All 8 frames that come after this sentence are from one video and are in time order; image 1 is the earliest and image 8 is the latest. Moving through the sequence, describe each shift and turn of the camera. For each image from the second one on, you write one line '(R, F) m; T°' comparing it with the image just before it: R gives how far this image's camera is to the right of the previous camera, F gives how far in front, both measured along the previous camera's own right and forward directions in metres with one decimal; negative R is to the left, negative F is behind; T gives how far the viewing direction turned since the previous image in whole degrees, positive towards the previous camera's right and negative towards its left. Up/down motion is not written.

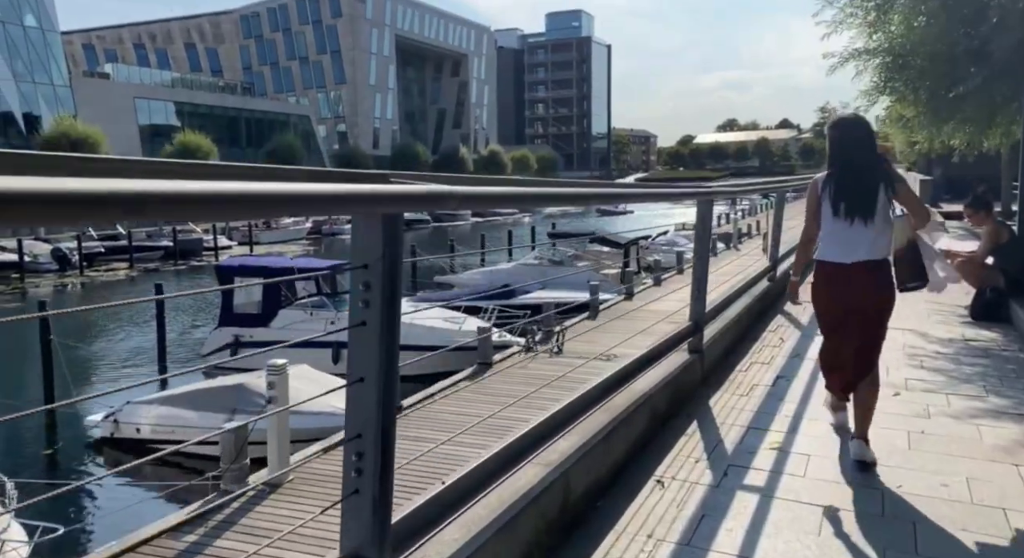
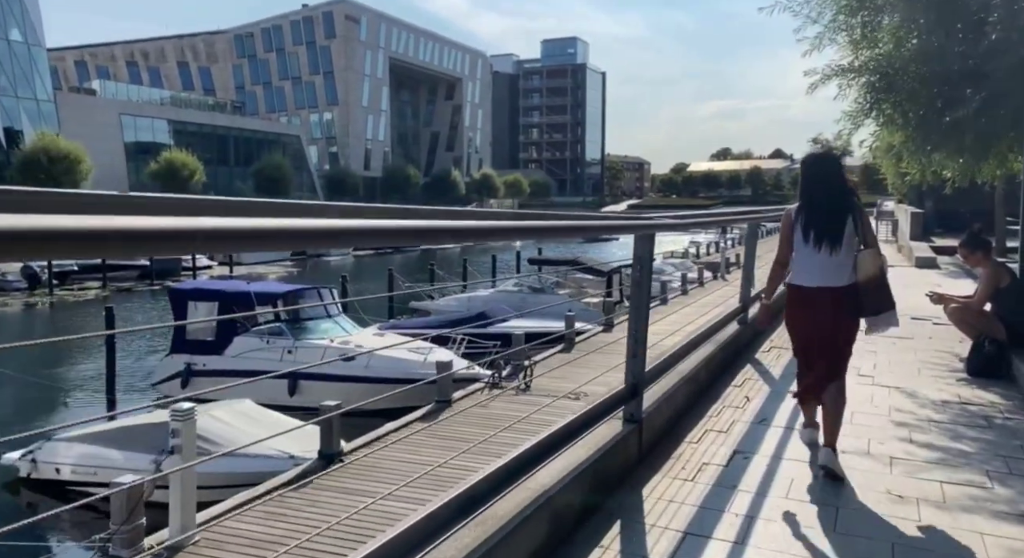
(+0.3, +0.7) m; 0°
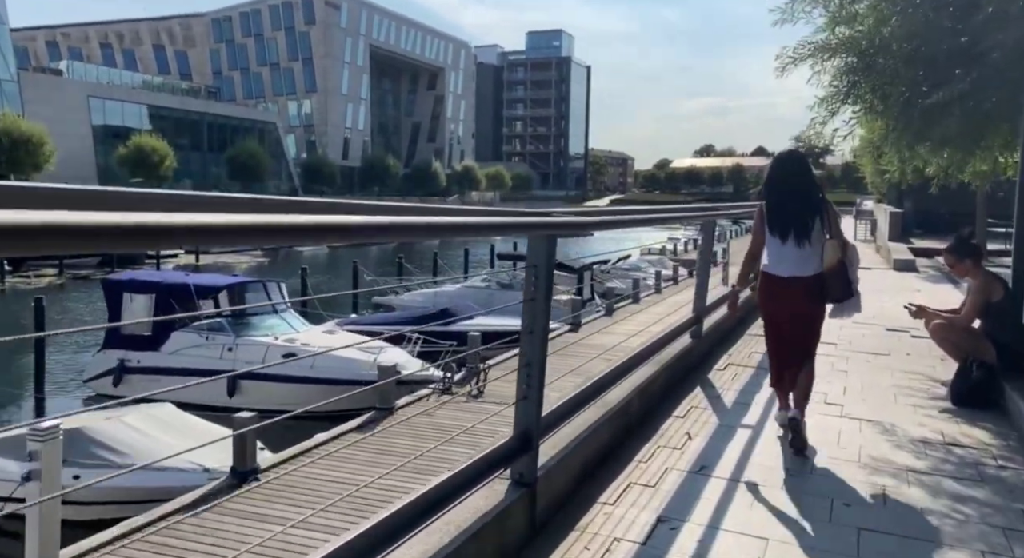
(+0.4, +0.8) m; +1°
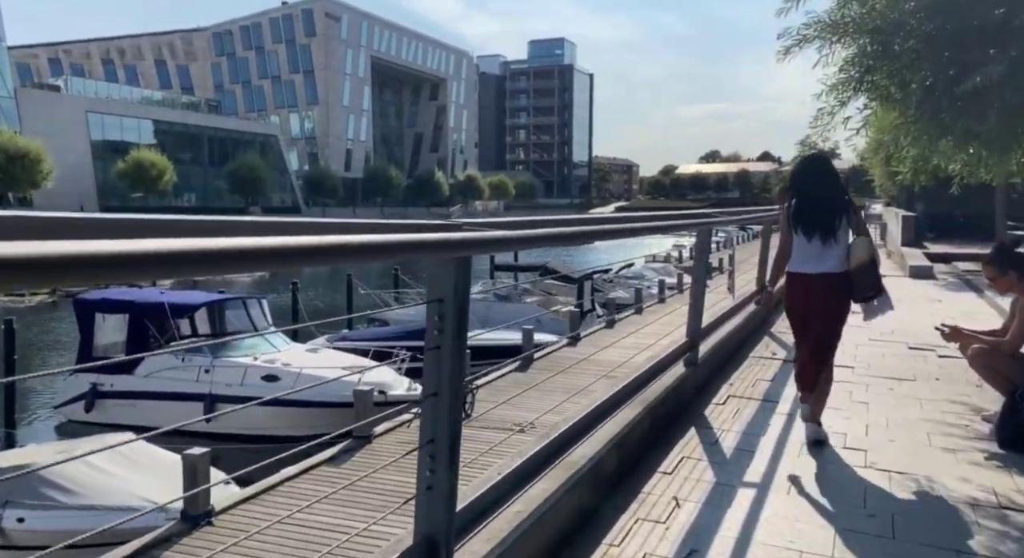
(+0.2, +0.7) m; 0°
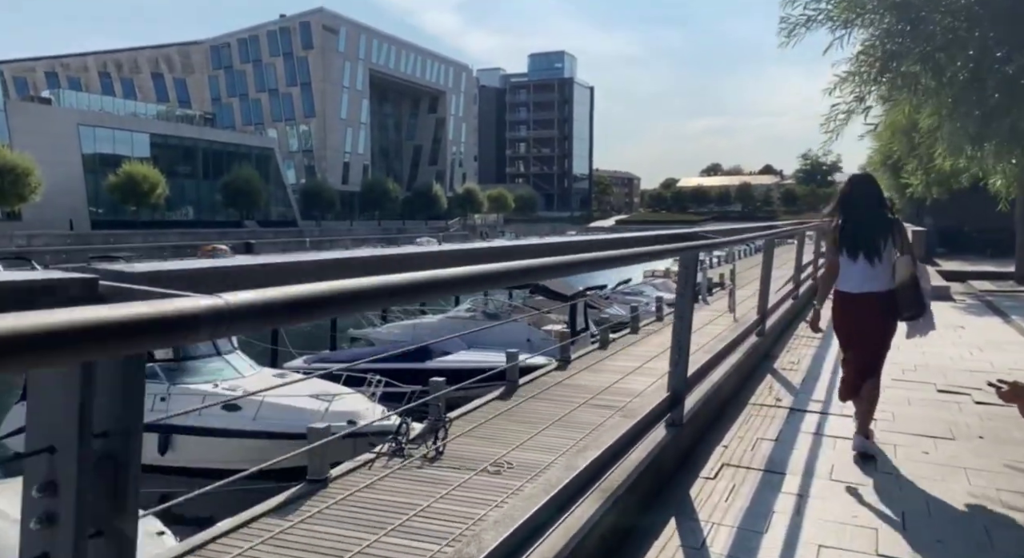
(+0.3, +0.9) m; 0°
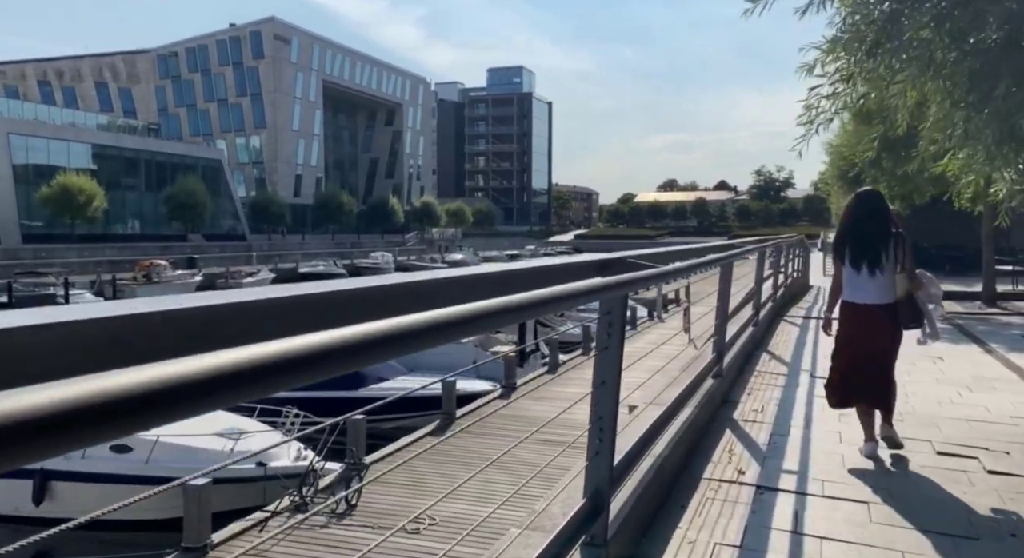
(+0.3, +1.2) m; +3°
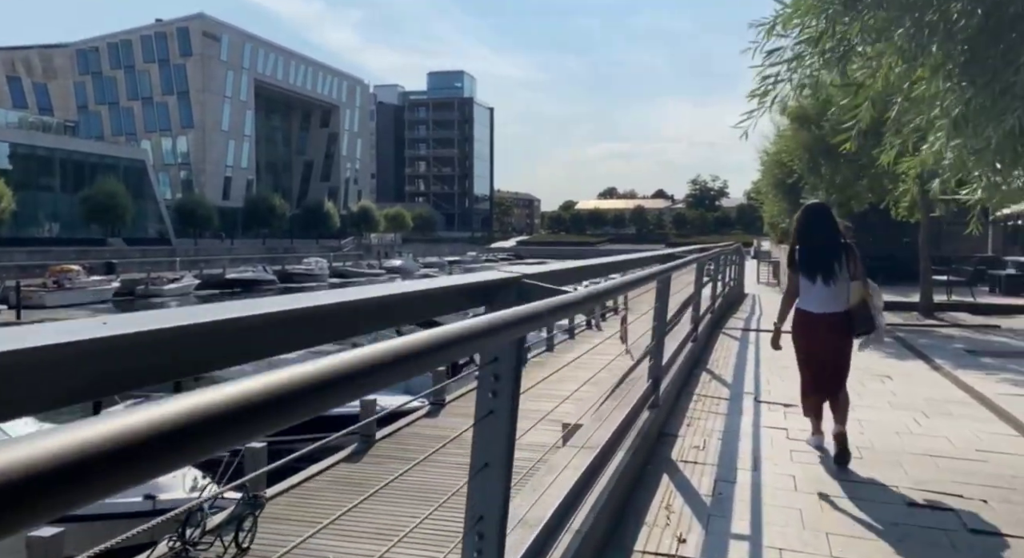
(+0.2, +0.8) m; +4°
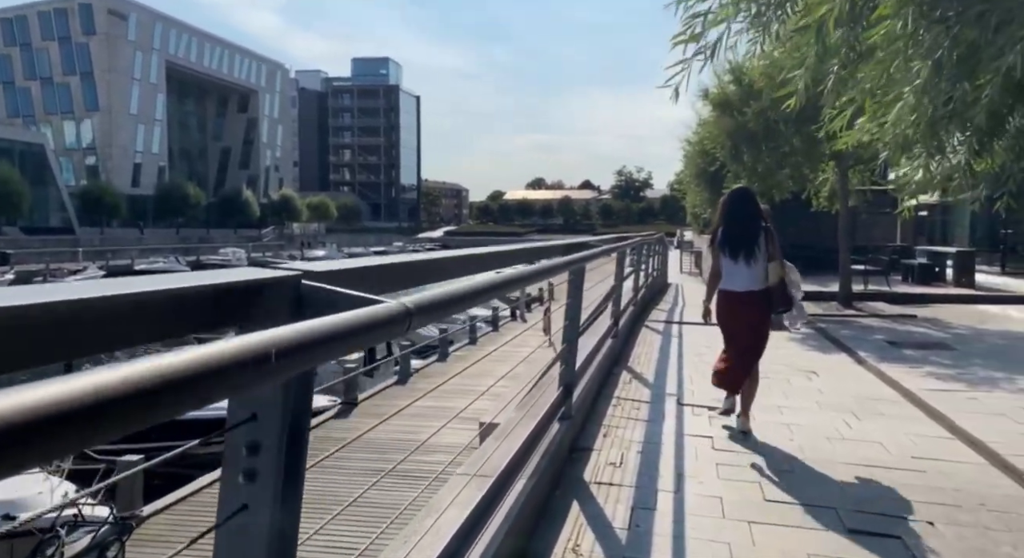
(+0.2, +0.6) m; +5°
